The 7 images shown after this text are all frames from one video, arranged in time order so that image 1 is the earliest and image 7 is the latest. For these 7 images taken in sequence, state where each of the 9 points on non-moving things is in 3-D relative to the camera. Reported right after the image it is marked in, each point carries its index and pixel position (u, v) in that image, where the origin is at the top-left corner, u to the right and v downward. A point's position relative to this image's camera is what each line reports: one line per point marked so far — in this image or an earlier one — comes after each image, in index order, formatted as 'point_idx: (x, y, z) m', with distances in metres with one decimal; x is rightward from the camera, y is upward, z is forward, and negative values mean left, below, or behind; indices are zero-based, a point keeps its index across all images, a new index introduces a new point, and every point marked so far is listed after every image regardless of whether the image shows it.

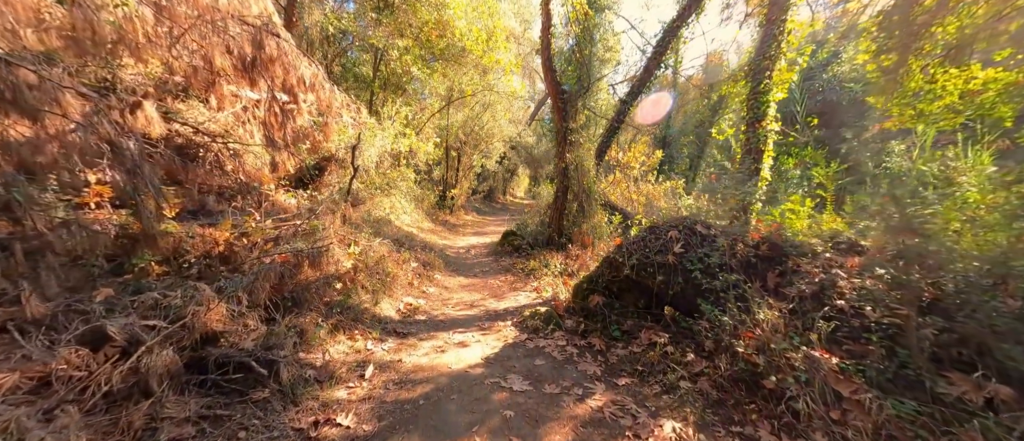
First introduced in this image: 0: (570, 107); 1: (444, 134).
0: (+1.4, +2.6, +9.5) m
1: (-2.8, +3.6, +17.1) m
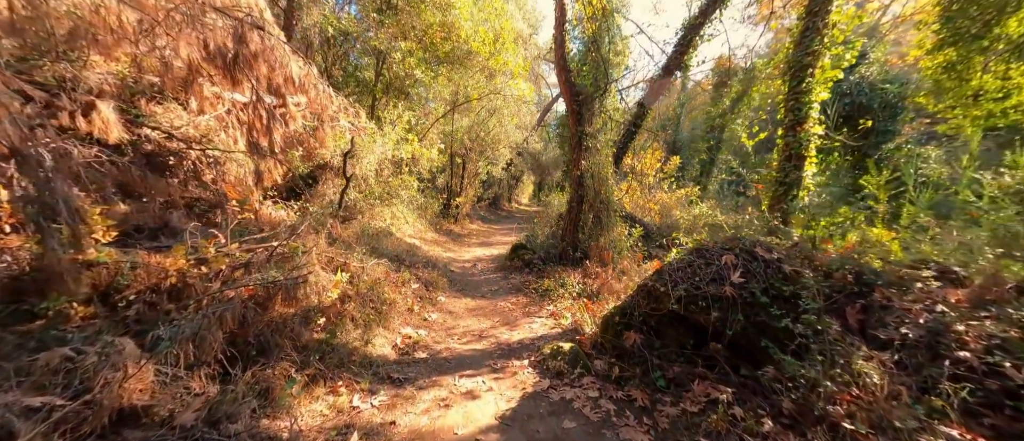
0: (+1.6, +2.4, +8.8) m
1: (-2.5, +3.2, +16.3) m
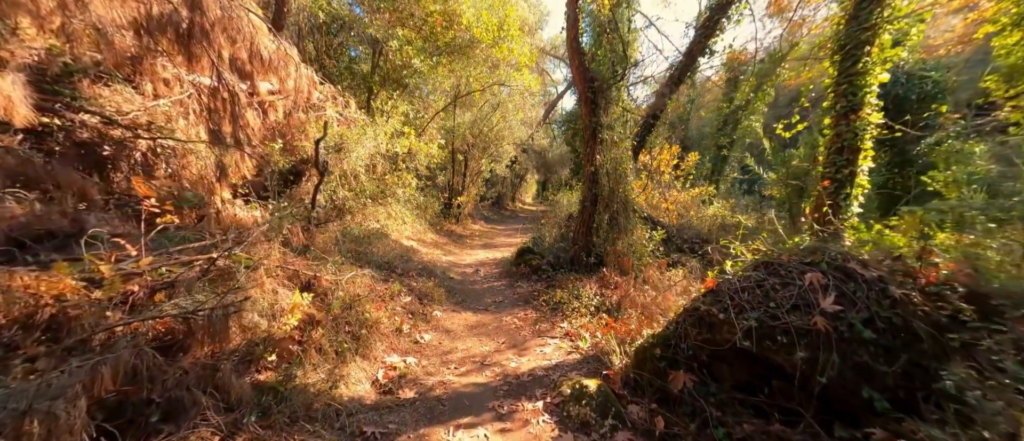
0: (+1.7, +2.3, +7.8) m
1: (-2.3, +3.2, +15.4) m
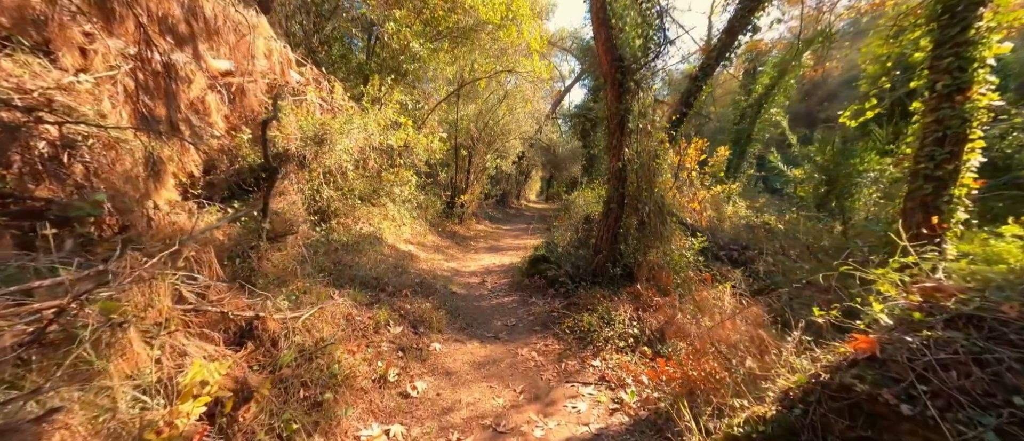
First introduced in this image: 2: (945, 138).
0: (+1.9, +2.2, +6.6) m
1: (-2.0, +3.2, +14.2) m
2: (+5.3, +1.0, +5.0) m
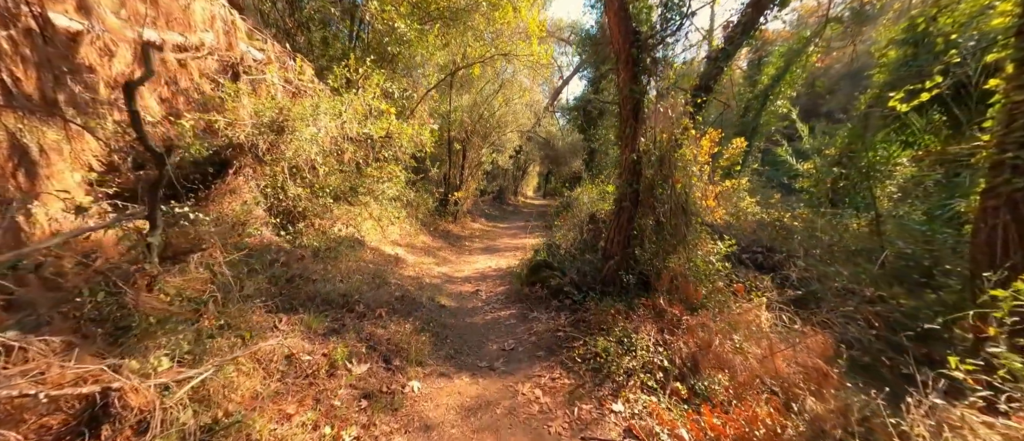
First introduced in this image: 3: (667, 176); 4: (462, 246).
0: (+1.9, +2.2, +5.6) m
1: (-2.1, +3.2, +13.2) m
2: (+5.2, +1.0, +4.0) m
3: (+2.2, +0.6, +5.7) m
4: (-1.5, -0.8, +12.3) m
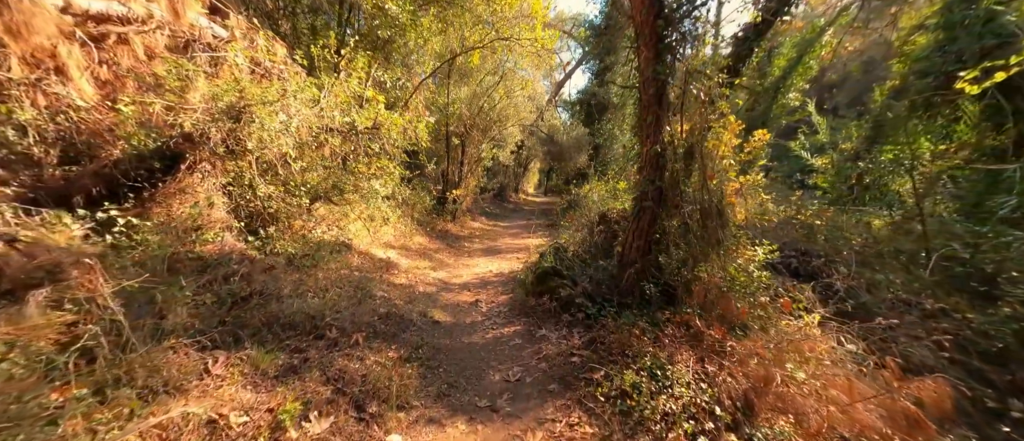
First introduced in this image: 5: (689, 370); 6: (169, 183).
0: (+1.9, +2.2, +4.8) m
1: (-2.1, +3.2, +12.4) m
2: (+5.3, +0.9, +3.2) m
3: (+2.2, +0.5, +4.8) m
4: (-1.5, -0.8, +11.5) m
5: (+1.5, -1.3, +3.4) m
6: (-3.7, +0.4, +4.4) m
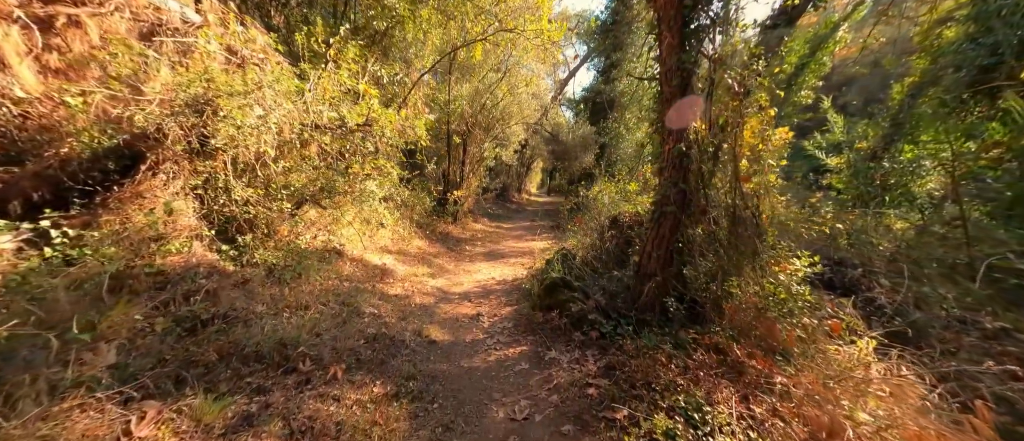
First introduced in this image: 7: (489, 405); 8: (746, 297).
0: (+2.0, +2.1, +4.2) m
1: (-2.0, +3.2, +11.8) m
2: (+5.3, +0.9, +2.6) m
3: (+2.3, +0.4, +4.3) m
4: (-1.4, -0.9, +11.0) m
5: (+1.5, -1.4, +2.9) m
6: (-3.6, +0.3, +3.8) m
7: (-0.2, -1.6, +3.4) m
8: (+2.3, -0.7, +4.1) m
